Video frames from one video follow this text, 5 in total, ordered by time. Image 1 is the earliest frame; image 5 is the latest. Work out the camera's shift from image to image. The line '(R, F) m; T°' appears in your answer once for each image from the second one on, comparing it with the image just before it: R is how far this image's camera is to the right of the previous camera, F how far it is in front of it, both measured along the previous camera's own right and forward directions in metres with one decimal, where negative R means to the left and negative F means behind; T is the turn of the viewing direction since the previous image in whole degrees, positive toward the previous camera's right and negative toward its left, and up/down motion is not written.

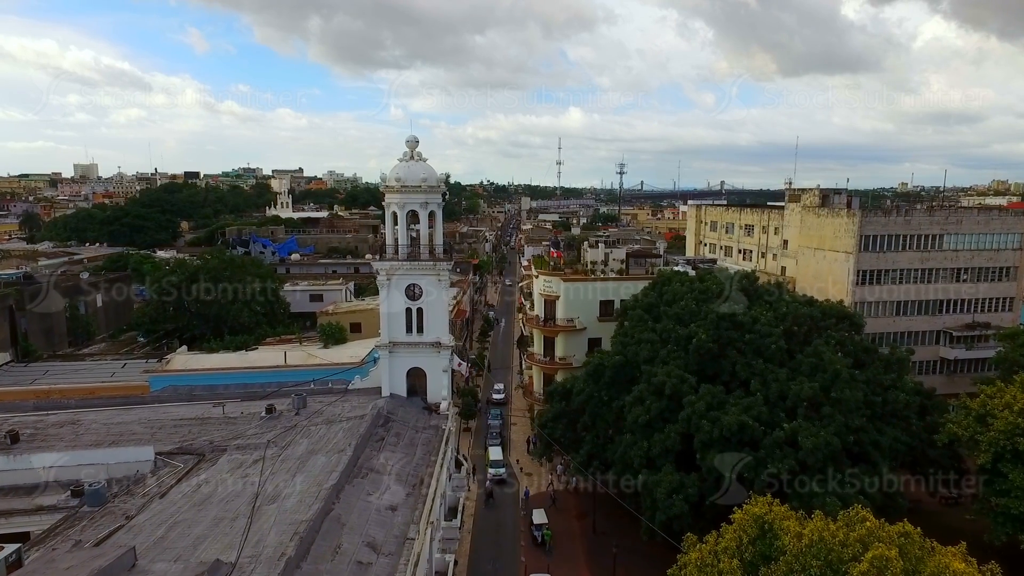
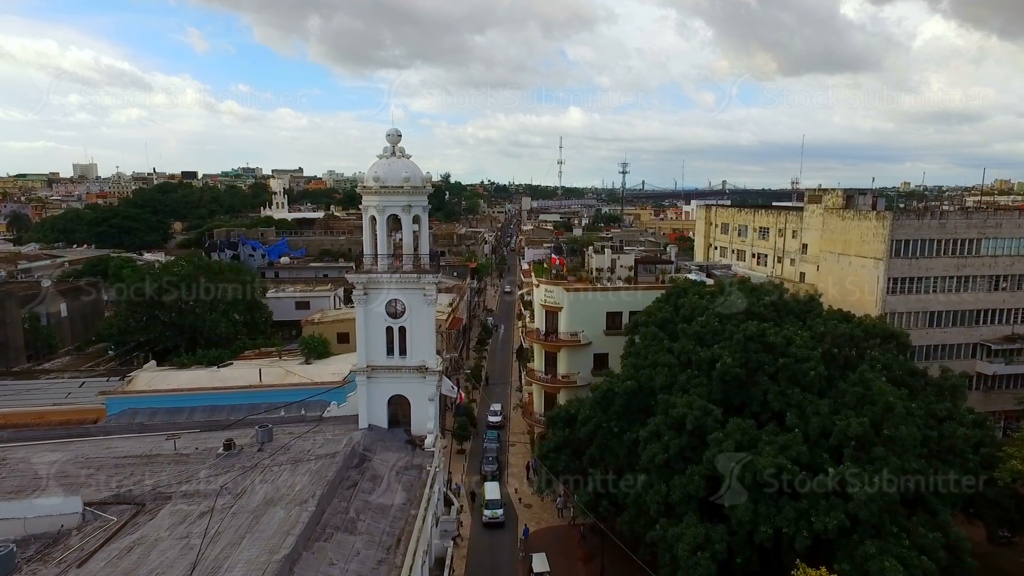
(+0.1, +2.9) m; 0°
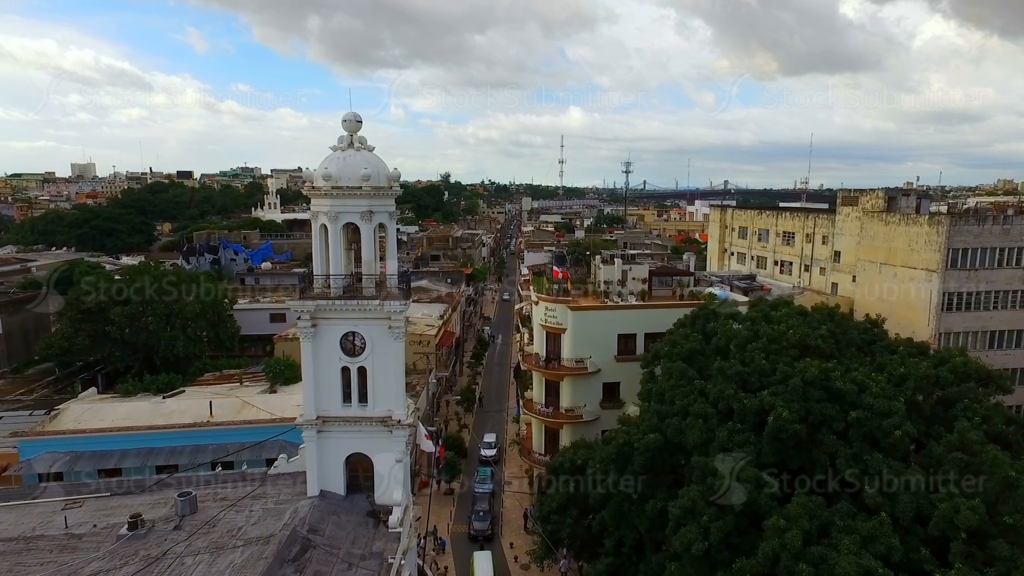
(+0.2, +4.4) m; 0°
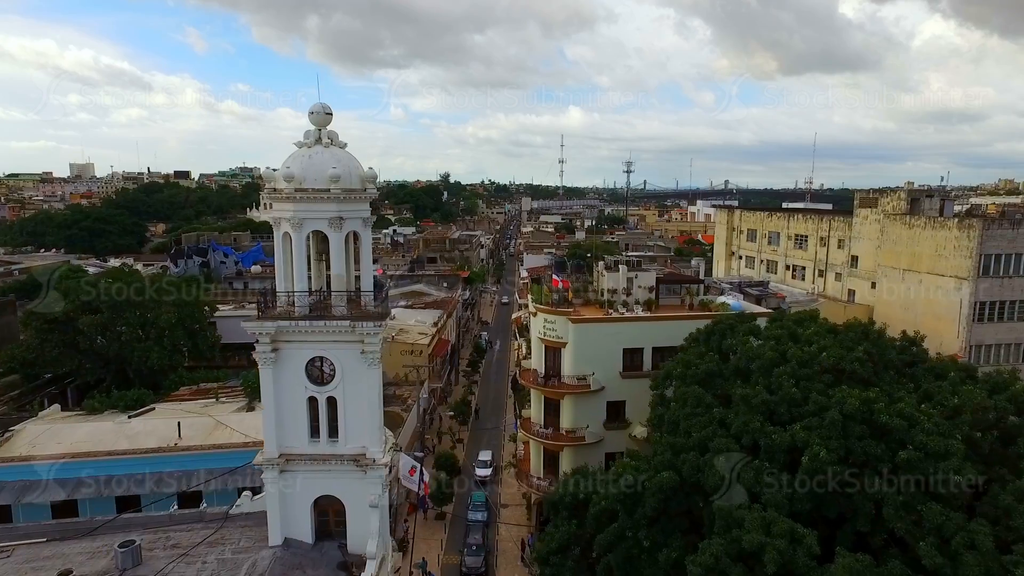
(+0.1, +2.1) m; 0°
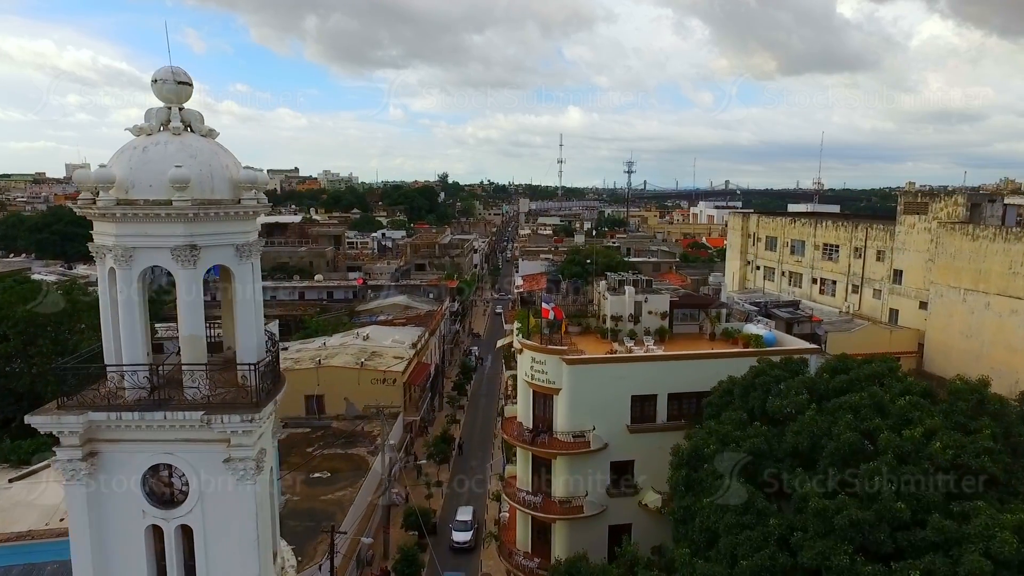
(+0.6, +4.8) m; 0°
